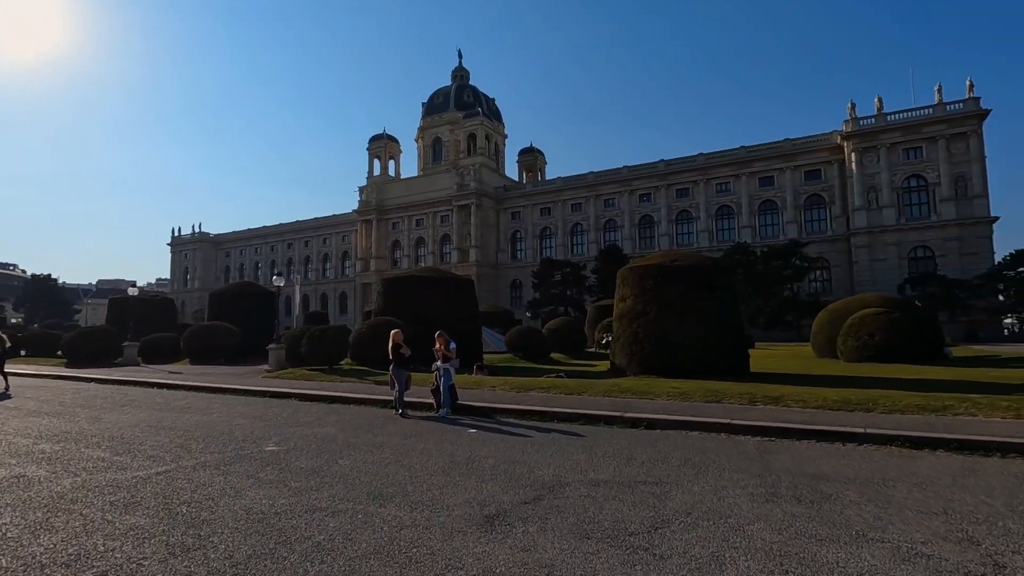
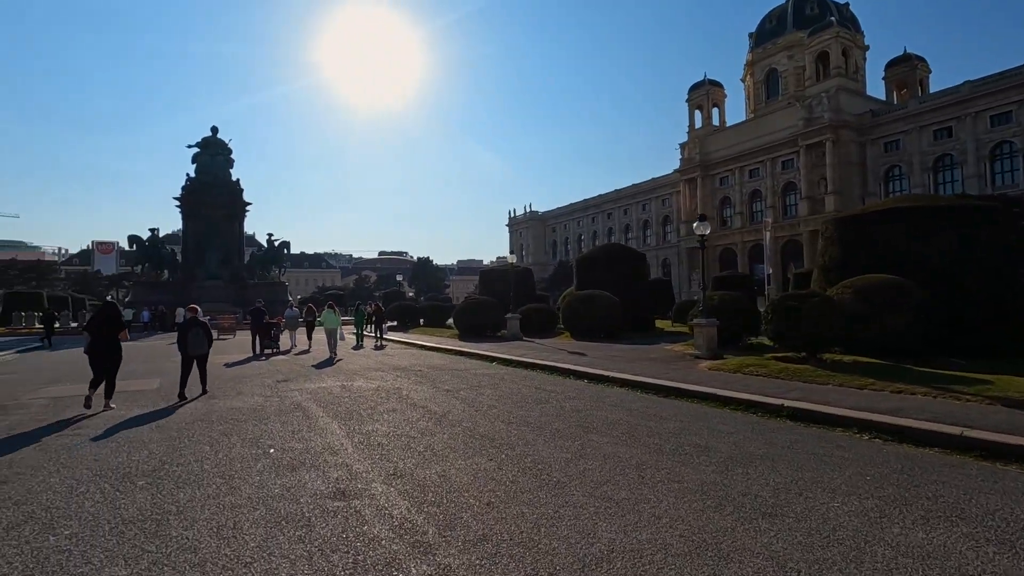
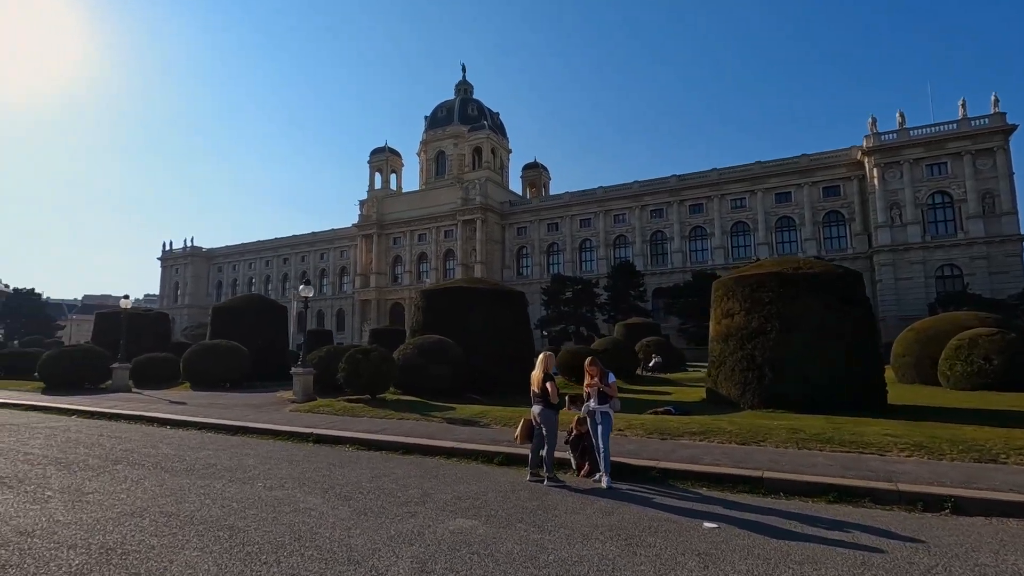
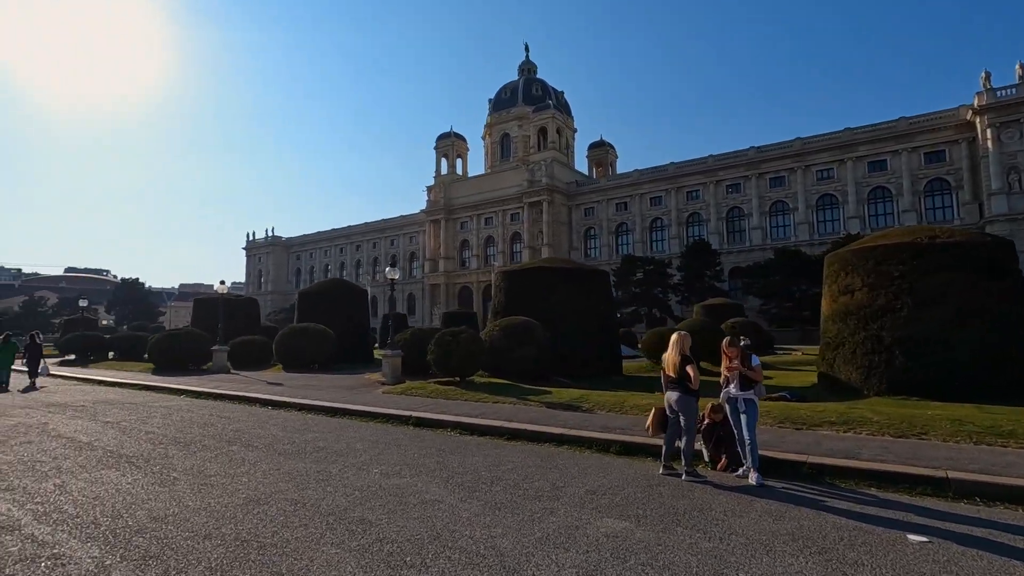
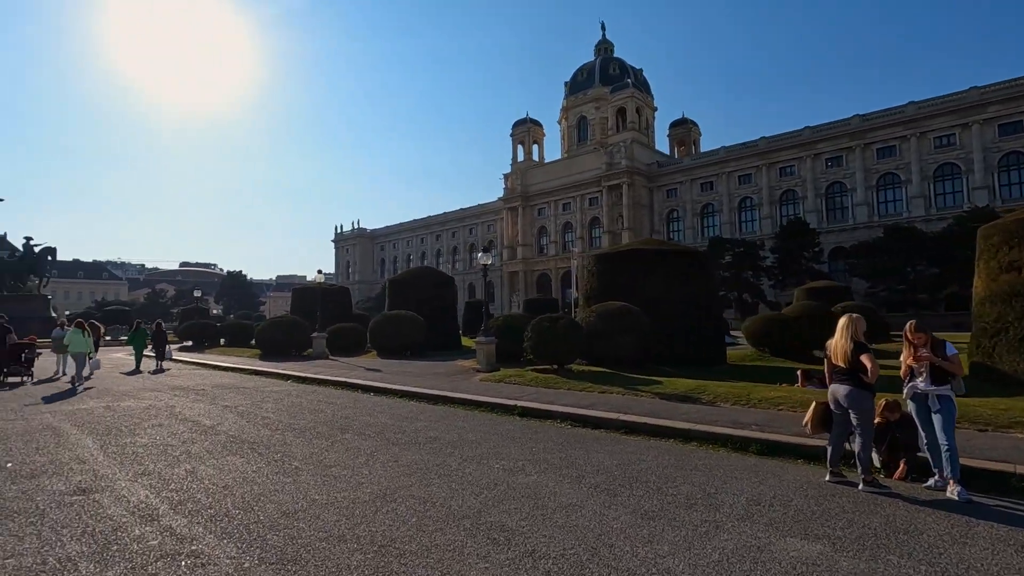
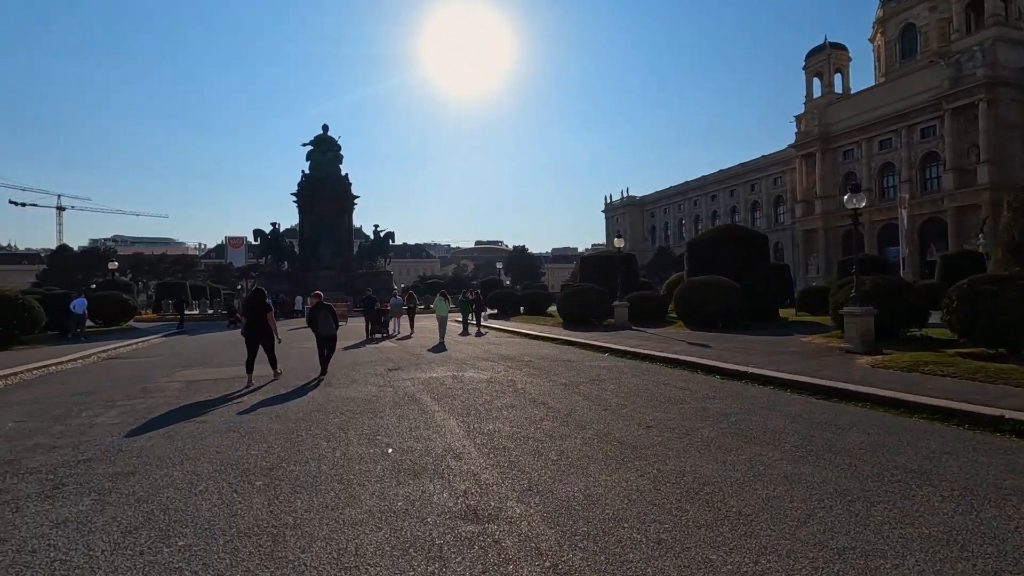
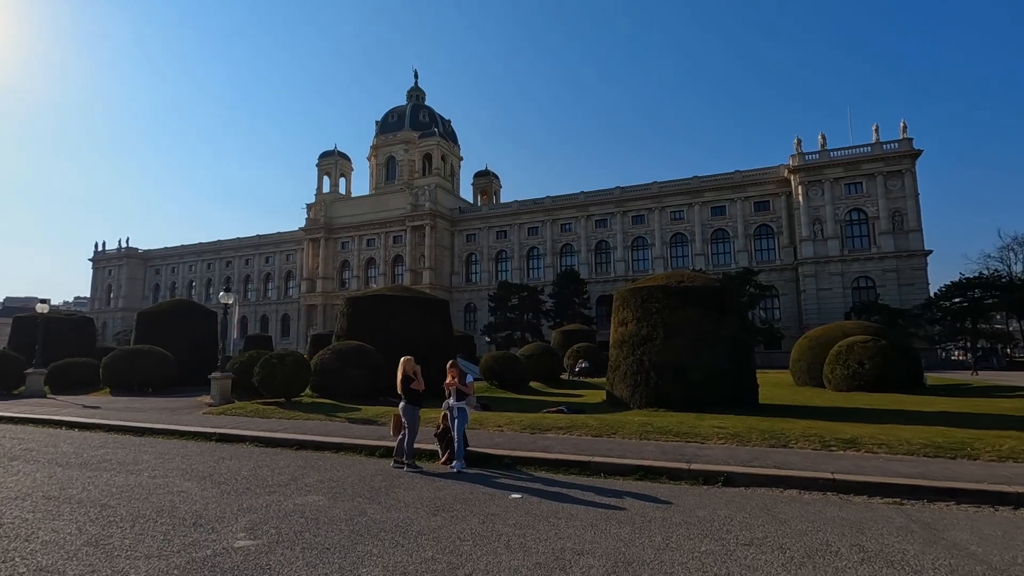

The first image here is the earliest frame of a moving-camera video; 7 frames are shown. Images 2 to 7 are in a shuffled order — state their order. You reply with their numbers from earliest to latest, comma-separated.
7, 3, 4, 5, 2, 6
